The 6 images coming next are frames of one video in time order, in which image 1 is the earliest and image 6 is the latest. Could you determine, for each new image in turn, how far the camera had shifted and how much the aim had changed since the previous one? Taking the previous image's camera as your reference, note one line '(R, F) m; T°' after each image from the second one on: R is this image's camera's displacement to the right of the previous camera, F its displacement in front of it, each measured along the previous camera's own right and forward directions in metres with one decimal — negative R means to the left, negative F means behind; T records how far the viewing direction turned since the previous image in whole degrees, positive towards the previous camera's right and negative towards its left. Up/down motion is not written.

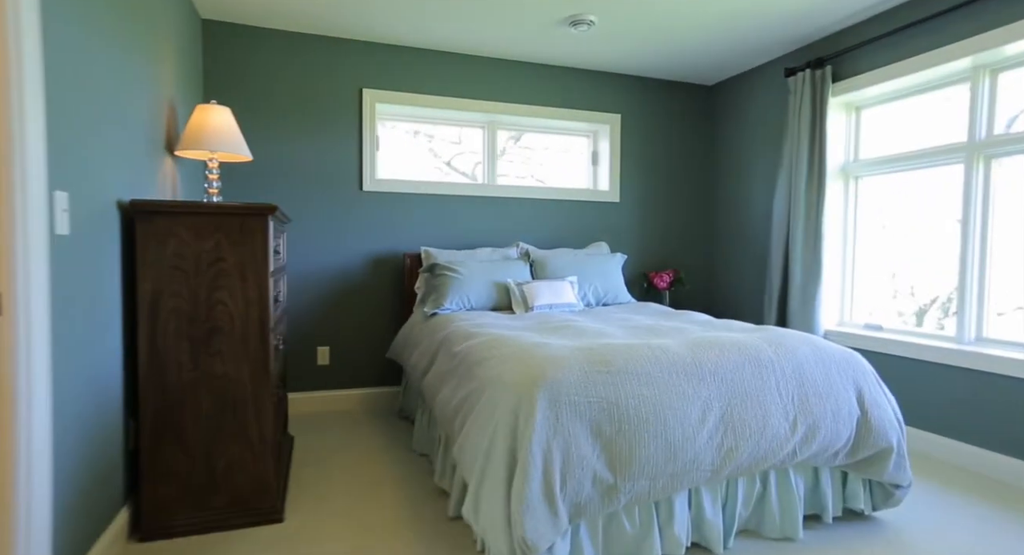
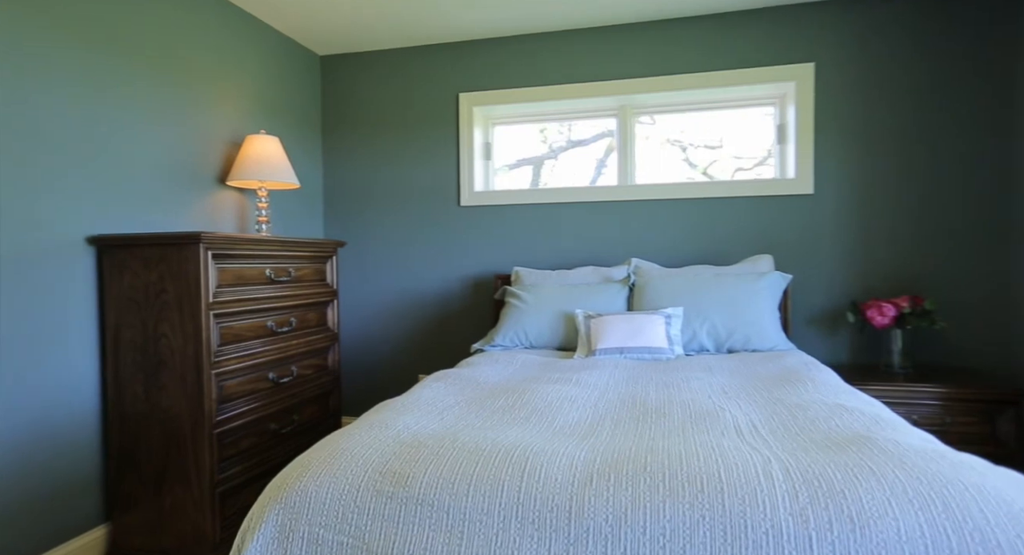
(+1.0, +1.0) m; -33°
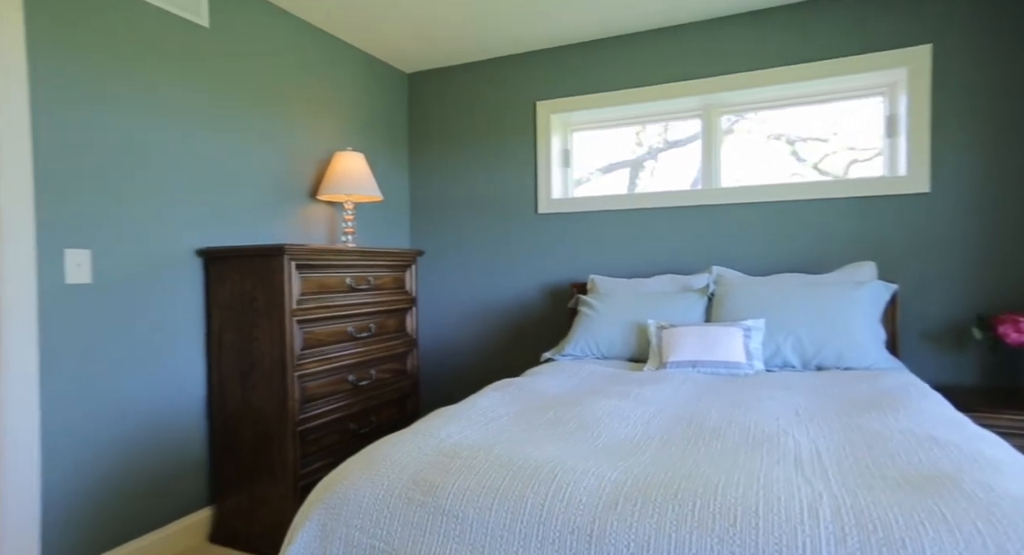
(+0.1, 0.0) m; -11°
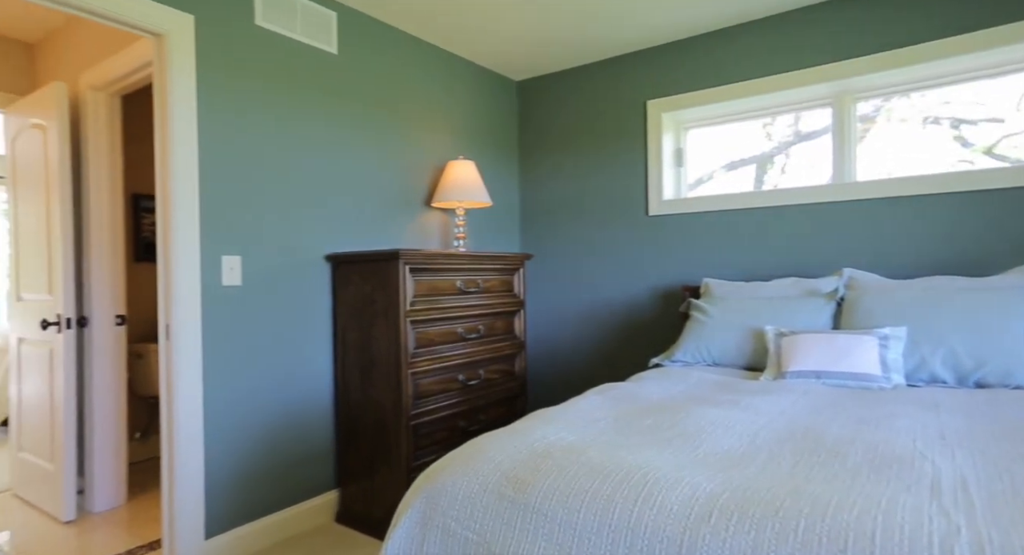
(+0.1, 0.0) m; -12°
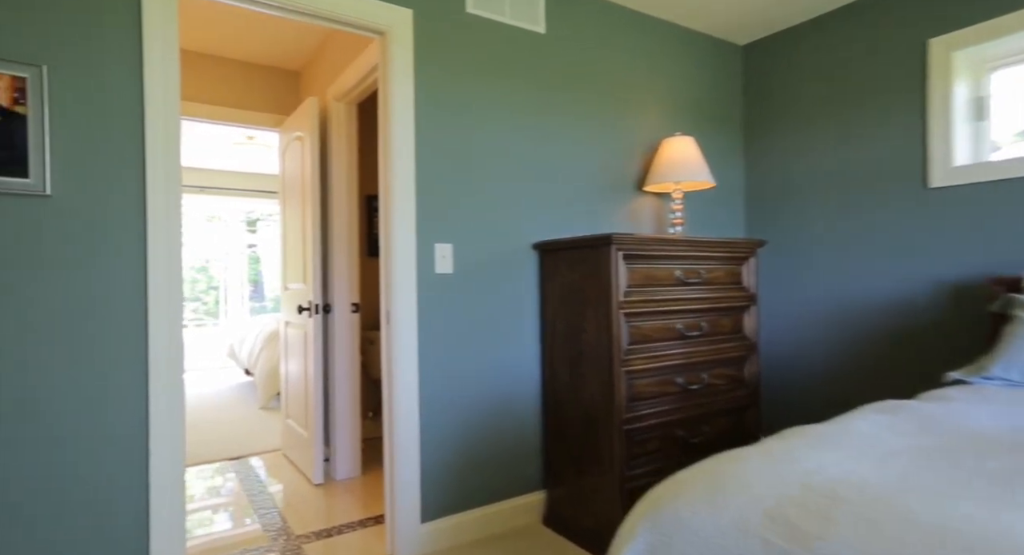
(-0.1, +0.2) m; -21°
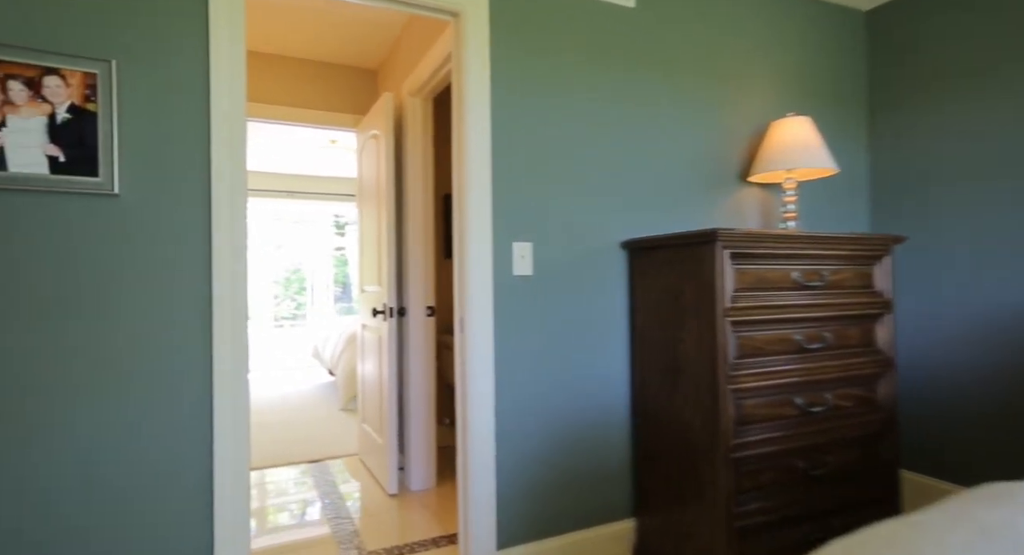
(0.0, +0.2) m; -8°
